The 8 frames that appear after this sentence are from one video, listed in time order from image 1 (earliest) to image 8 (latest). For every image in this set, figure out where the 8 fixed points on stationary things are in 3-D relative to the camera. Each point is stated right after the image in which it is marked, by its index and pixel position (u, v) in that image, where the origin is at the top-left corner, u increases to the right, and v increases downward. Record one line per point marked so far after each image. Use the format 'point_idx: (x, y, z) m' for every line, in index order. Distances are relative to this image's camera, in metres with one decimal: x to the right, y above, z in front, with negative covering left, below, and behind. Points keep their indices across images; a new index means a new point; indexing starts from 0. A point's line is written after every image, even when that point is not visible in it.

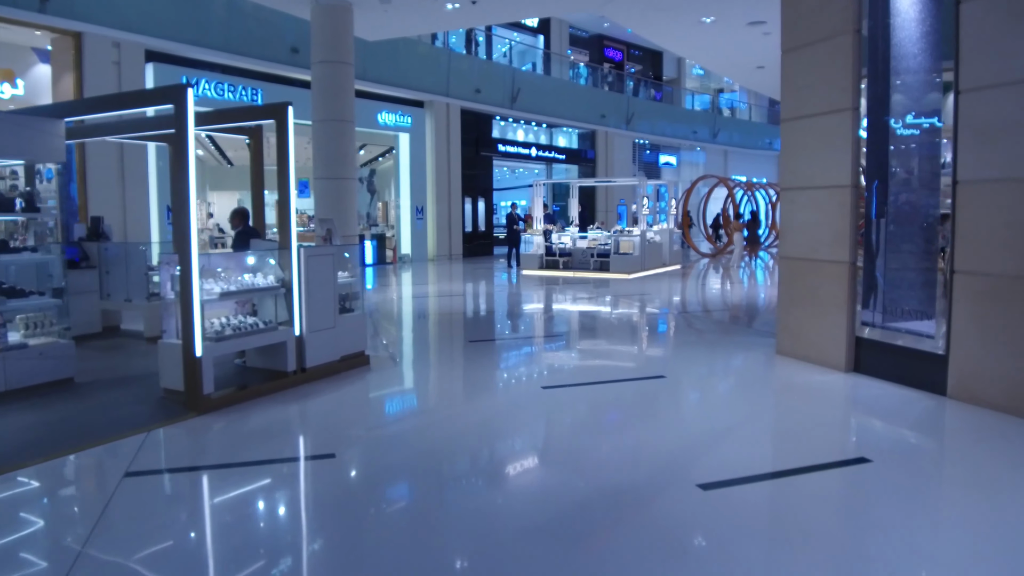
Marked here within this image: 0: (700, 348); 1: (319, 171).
0: (+1.8, -0.5, +8.0) m
1: (-1.9, +1.2, +8.3) m
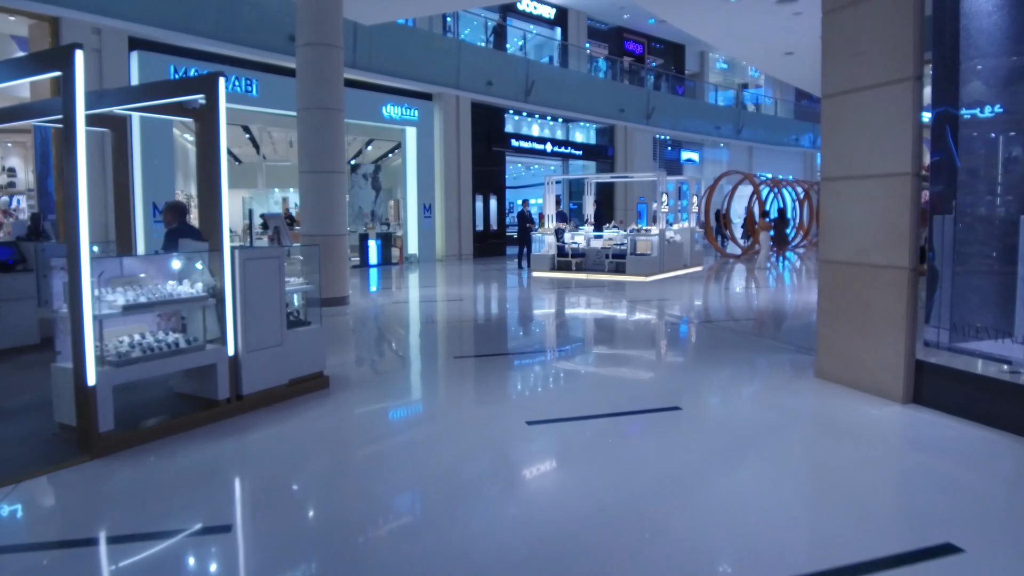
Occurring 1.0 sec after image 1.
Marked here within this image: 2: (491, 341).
0: (+1.8, -0.5, +7.2) m
1: (-1.9, +1.1, +7.6) m
2: (-0.2, -0.5, +8.4) m
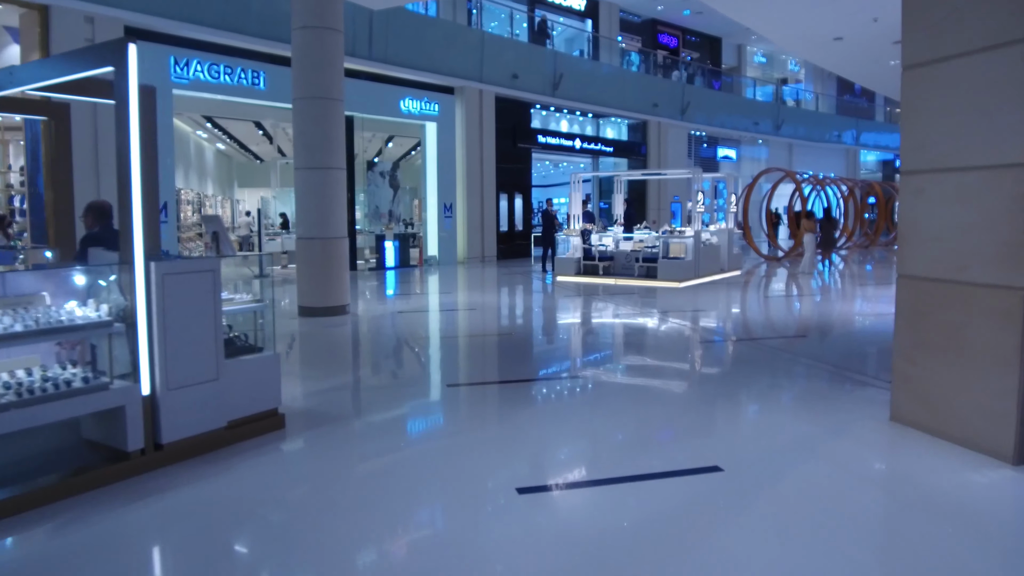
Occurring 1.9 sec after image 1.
0: (+1.9, -0.6, +6.3) m
1: (-1.8, +1.1, +6.9) m
2: (-0.1, -0.6, +7.6) m
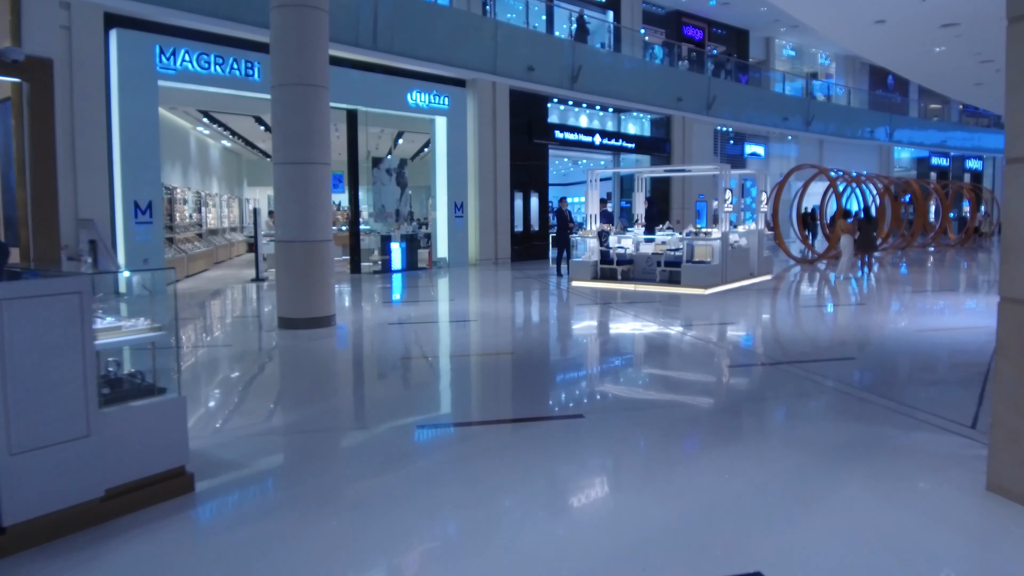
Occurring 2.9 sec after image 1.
0: (+1.9, -0.7, +5.5) m
1: (-1.7, +1.0, +6.2) m
2: (0.0, -0.6, +6.8) m
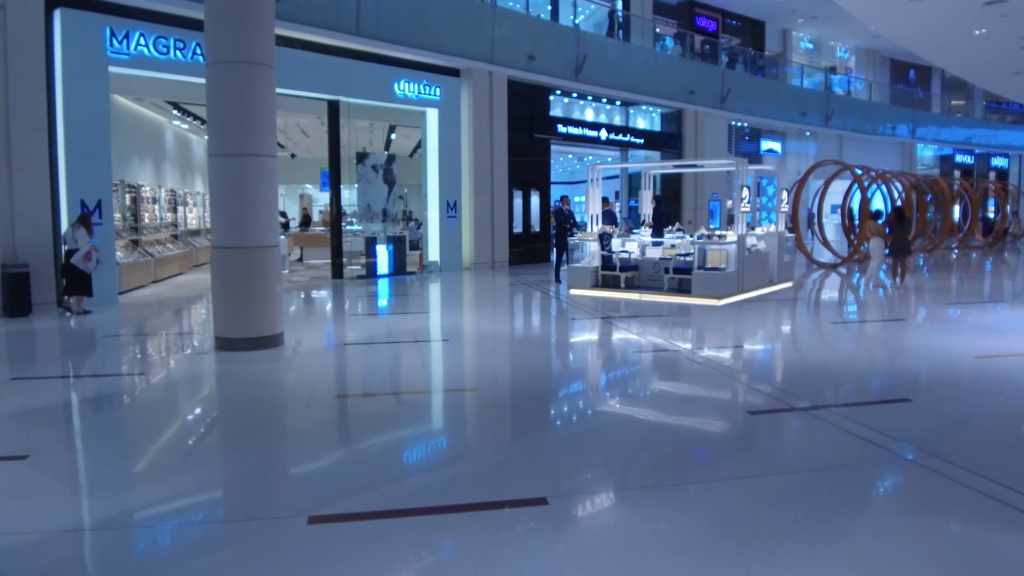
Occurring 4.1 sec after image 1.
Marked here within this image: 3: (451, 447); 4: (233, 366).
0: (+1.8, -0.8, +4.5) m
1: (-1.9, +0.9, +5.3) m
2: (-0.1, -0.7, +5.9) m
3: (-0.3, -0.8, +4.1) m
4: (-1.7, -0.5, +5.2) m
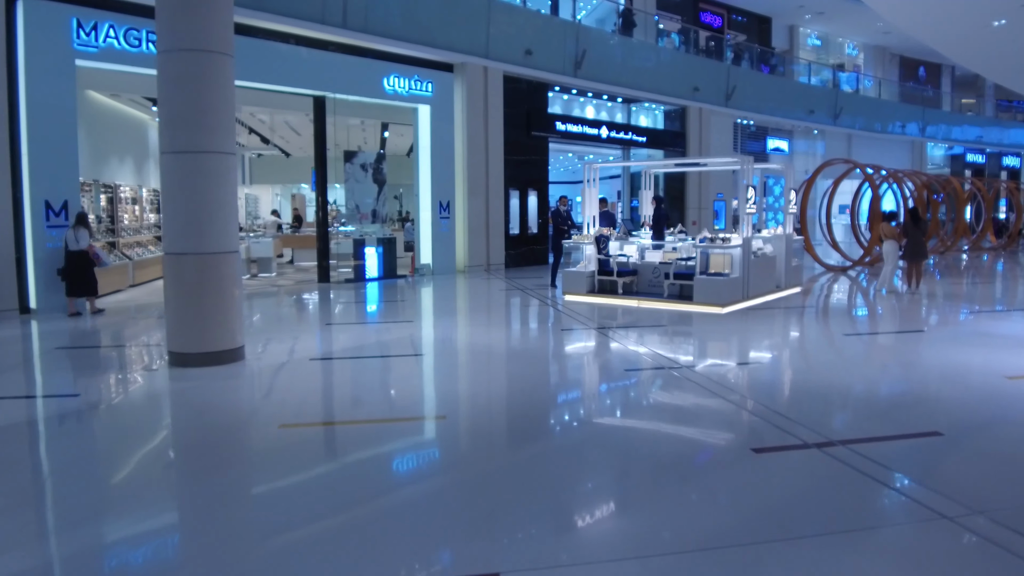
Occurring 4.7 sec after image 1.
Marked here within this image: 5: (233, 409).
0: (+1.6, -0.8, +4.0) m
1: (-2.0, +0.9, +4.8) m
2: (-0.2, -0.8, +5.4) m
3: (-0.4, -0.8, +3.7) m
4: (-1.9, -0.5, +4.8) m
5: (-1.5, -0.7, +4.5) m
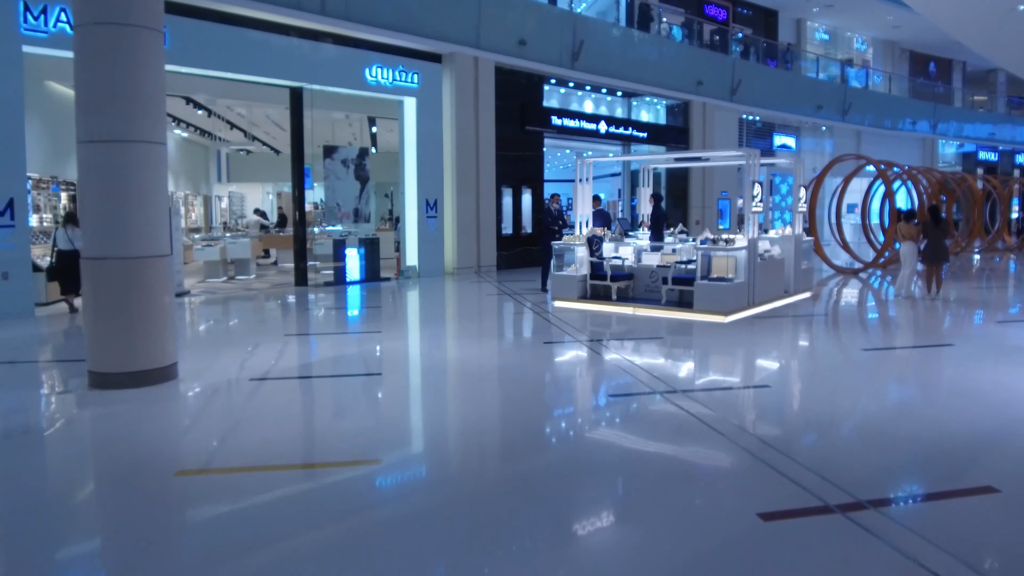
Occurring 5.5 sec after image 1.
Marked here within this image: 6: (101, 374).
0: (+1.5, -0.9, +3.4) m
1: (-2.1, +0.8, +4.2) m
2: (-0.4, -0.8, +4.8) m
3: (-0.6, -0.9, +3.0) m
4: (-2.0, -0.6, +4.1) m
5: (-1.7, -0.7, +3.9) m
6: (-2.1, -0.4, +4.3) m
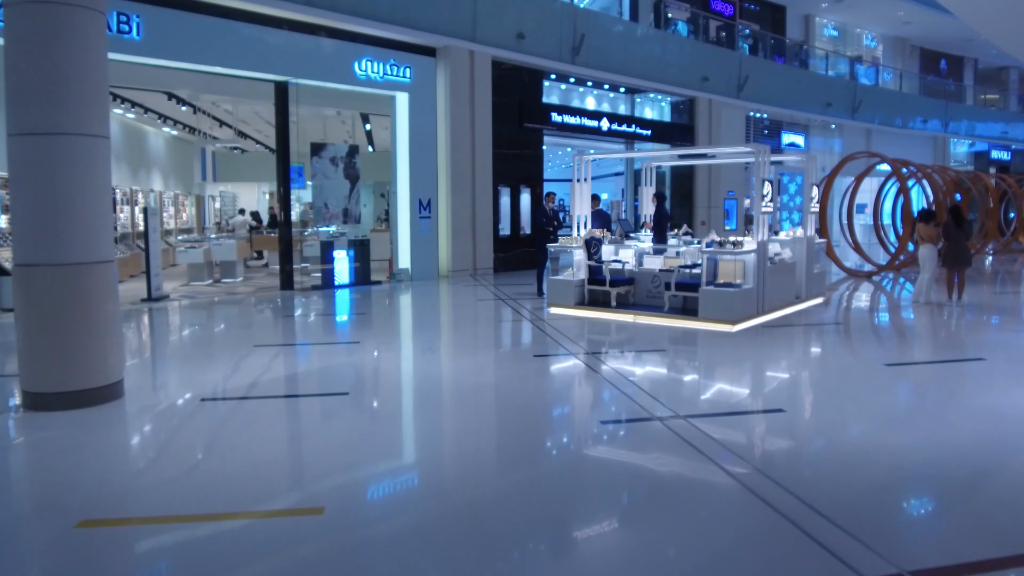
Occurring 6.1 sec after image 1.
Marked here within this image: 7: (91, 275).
0: (+1.4, -0.9, +2.9) m
1: (-2.2, +0.8, +3.7) m
2: (-0.5, -0.9, +4.3) m
3: (-0.7, -0.9, +2.6) m
4: (-2.1, -0.6, +3.7) m
5: (-1.7, -0.7, +3.5) m
6: (-2.2, -0.5, +3.9) m
7: (-1.9, +0.1, +3.9) m
